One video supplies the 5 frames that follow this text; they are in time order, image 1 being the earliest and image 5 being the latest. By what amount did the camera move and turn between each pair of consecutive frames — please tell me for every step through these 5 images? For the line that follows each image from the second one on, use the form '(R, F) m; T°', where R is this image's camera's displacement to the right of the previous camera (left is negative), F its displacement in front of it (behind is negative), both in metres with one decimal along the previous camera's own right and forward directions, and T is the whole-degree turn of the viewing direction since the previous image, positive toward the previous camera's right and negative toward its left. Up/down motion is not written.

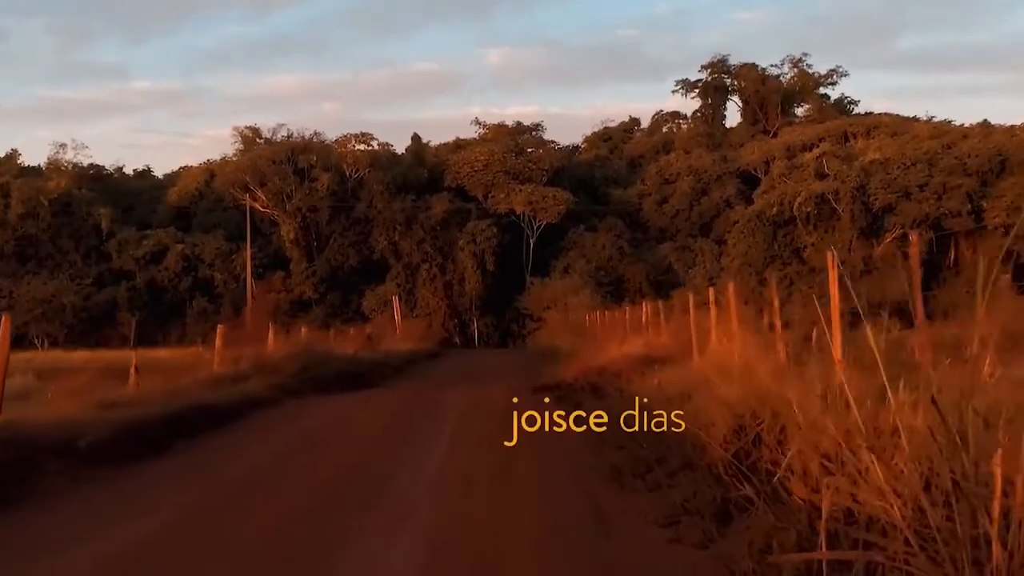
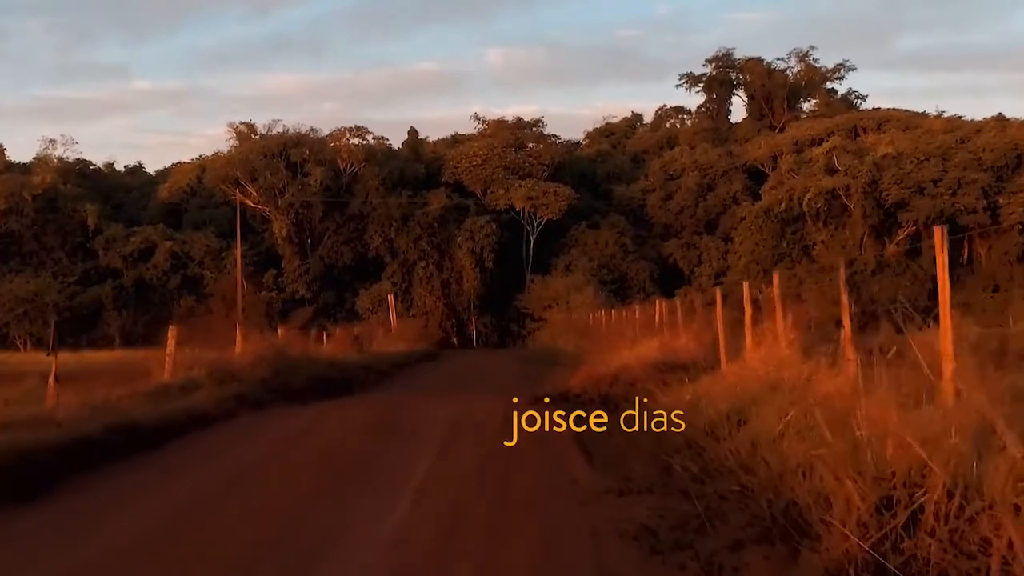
(0.0, +1.6) m; 0°
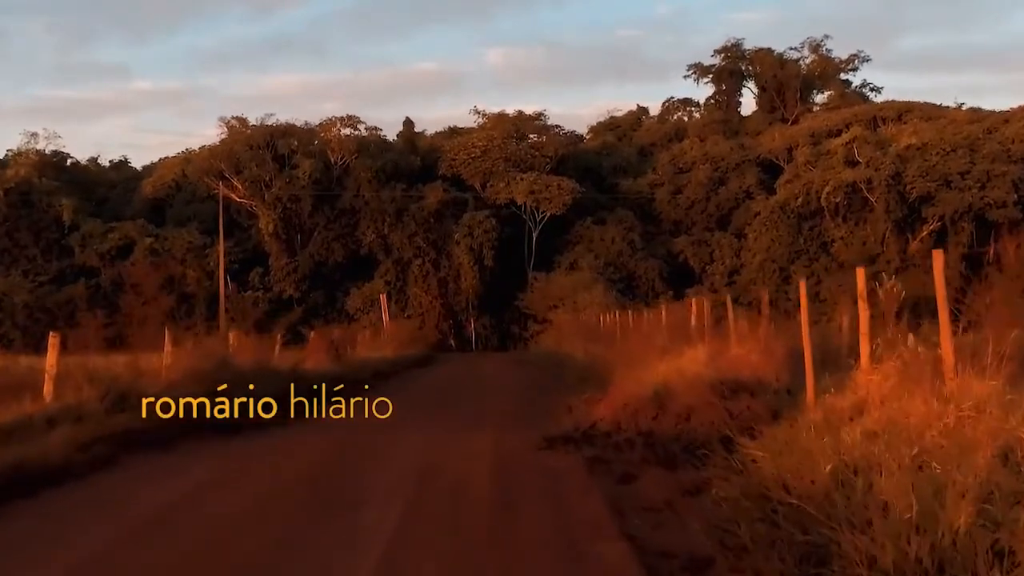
(0.0, +2.7) m; 0°
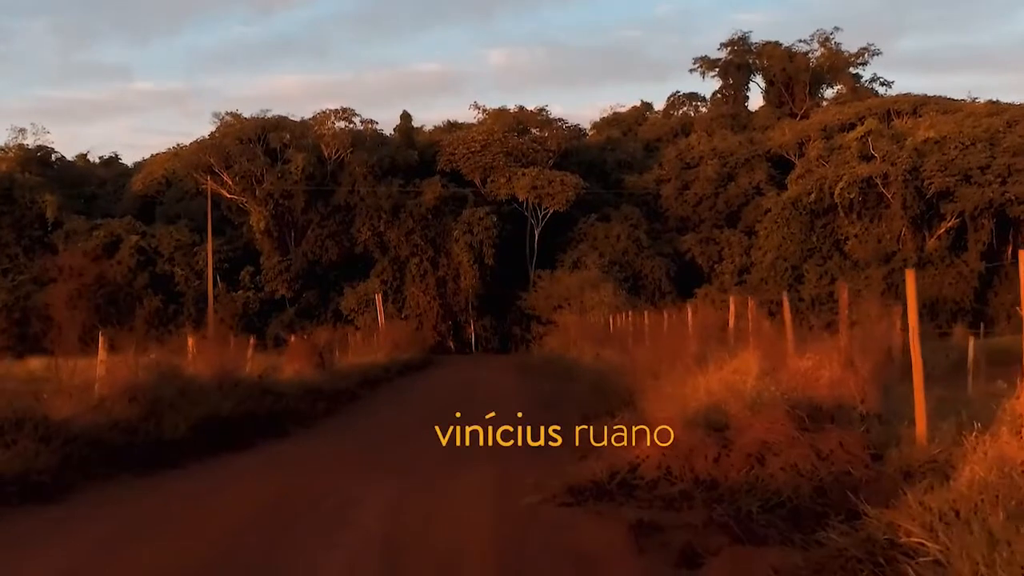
(0.0, +1.7) m; 0°
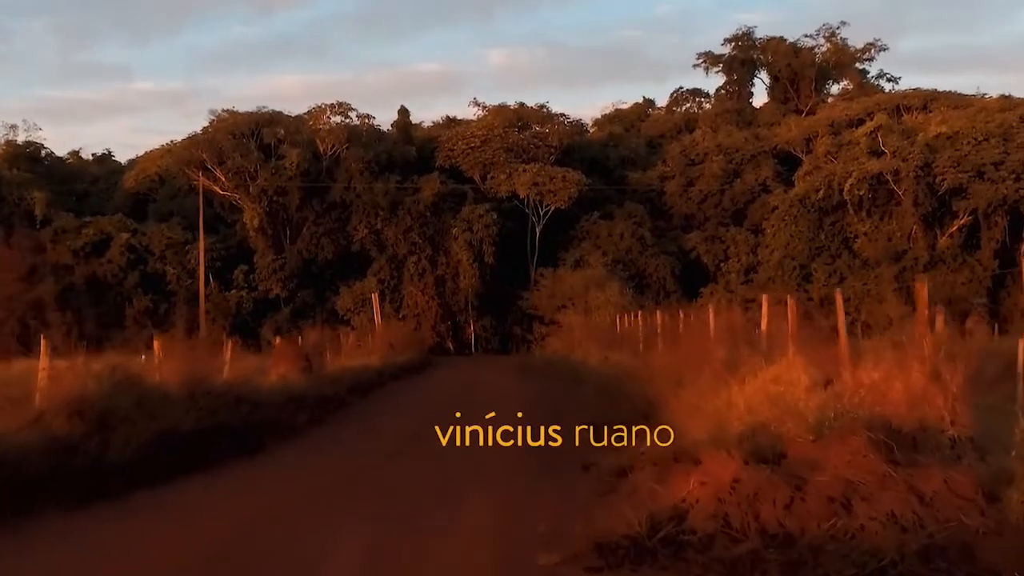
(0.0, +1.1) m; 0°
